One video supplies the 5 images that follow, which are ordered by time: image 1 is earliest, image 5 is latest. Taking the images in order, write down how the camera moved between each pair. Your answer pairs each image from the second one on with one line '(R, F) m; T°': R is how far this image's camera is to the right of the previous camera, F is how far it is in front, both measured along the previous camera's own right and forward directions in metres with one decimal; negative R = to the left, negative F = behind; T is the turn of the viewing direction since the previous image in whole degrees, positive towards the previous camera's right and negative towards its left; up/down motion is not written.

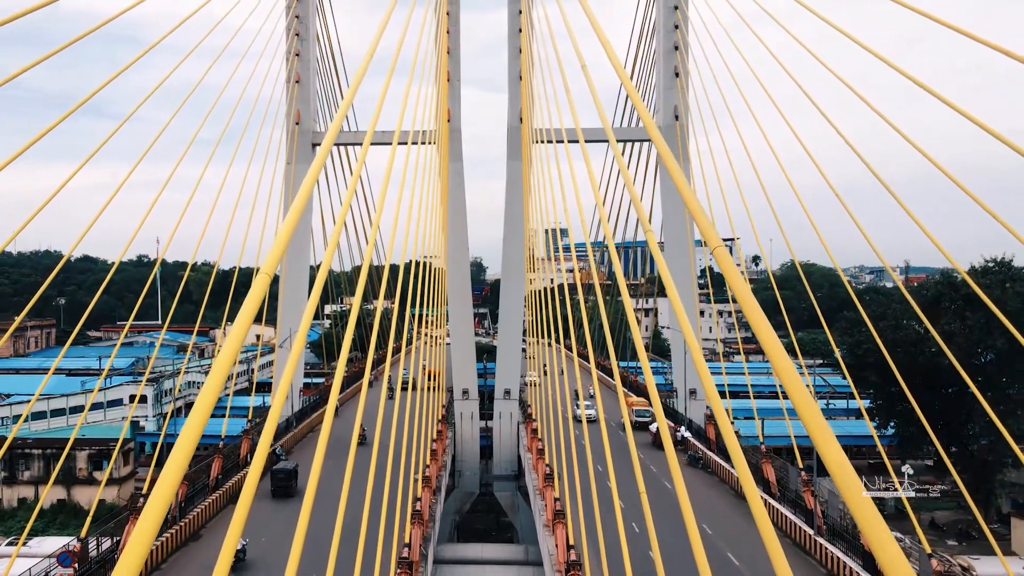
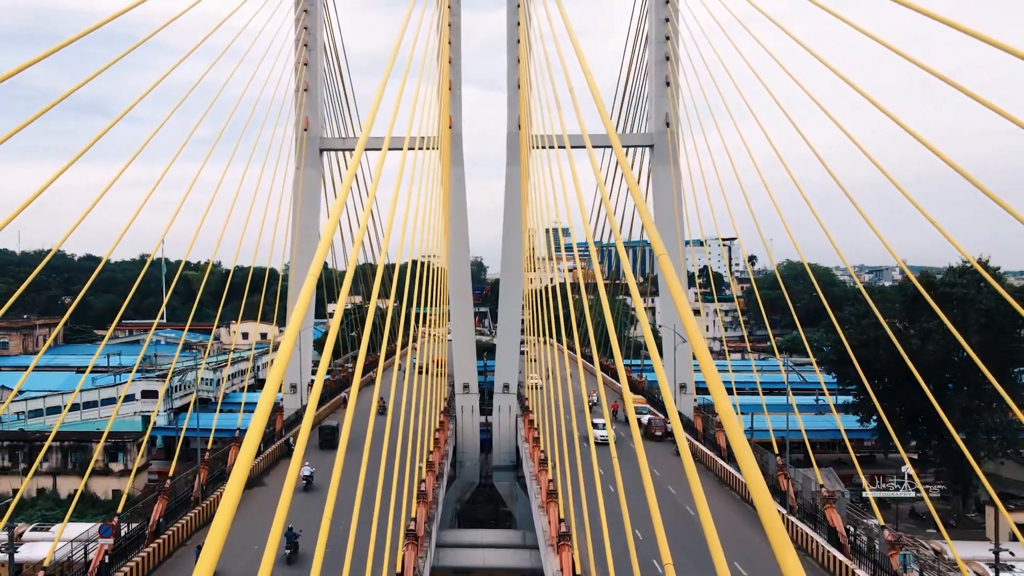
(0.0, -0.8) m; 0°
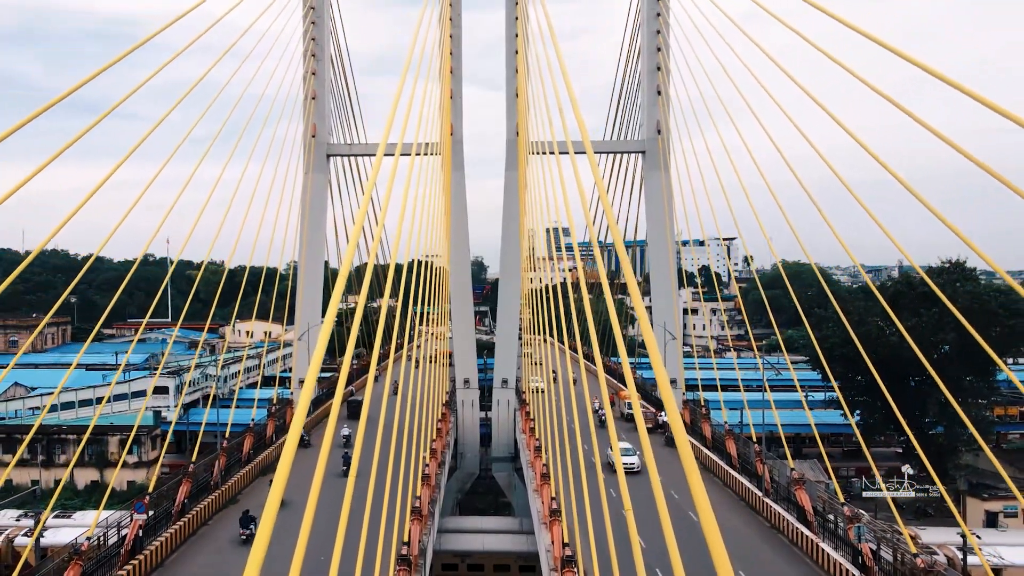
(+0.1, -0.8) m; 0°
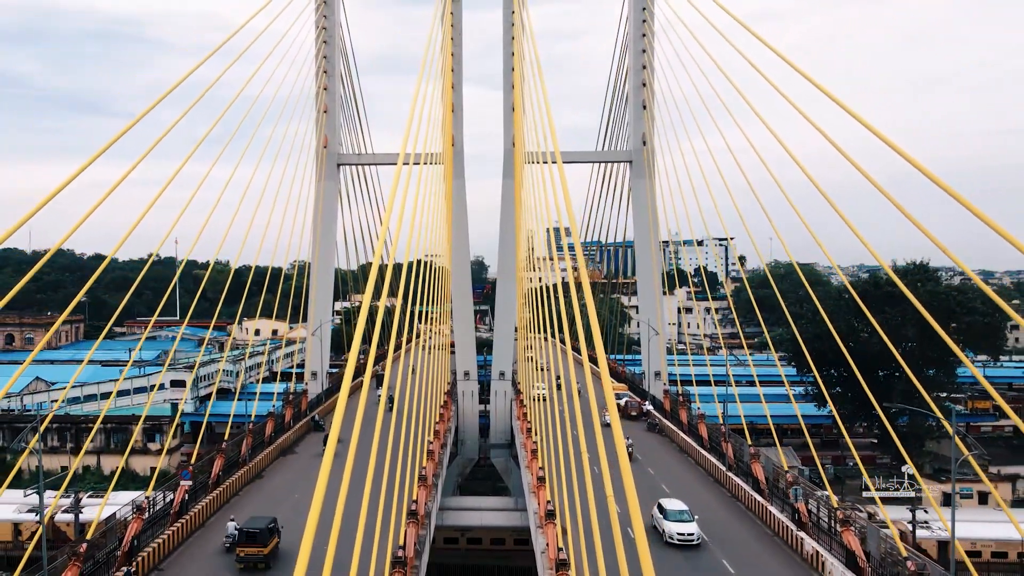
(+0.1, -1.4) m; 0°
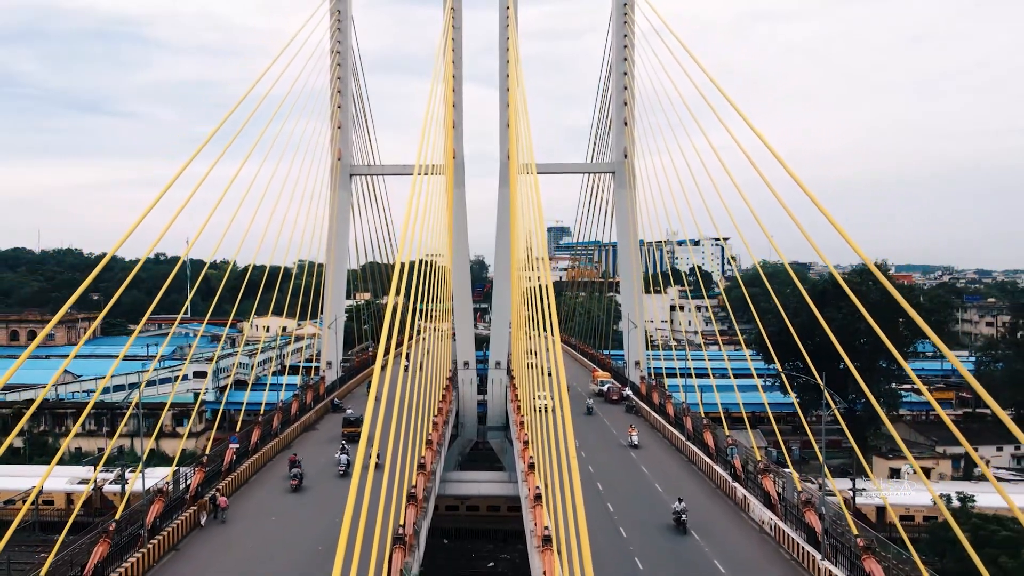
(+0.2, -2.1) m; 0°
